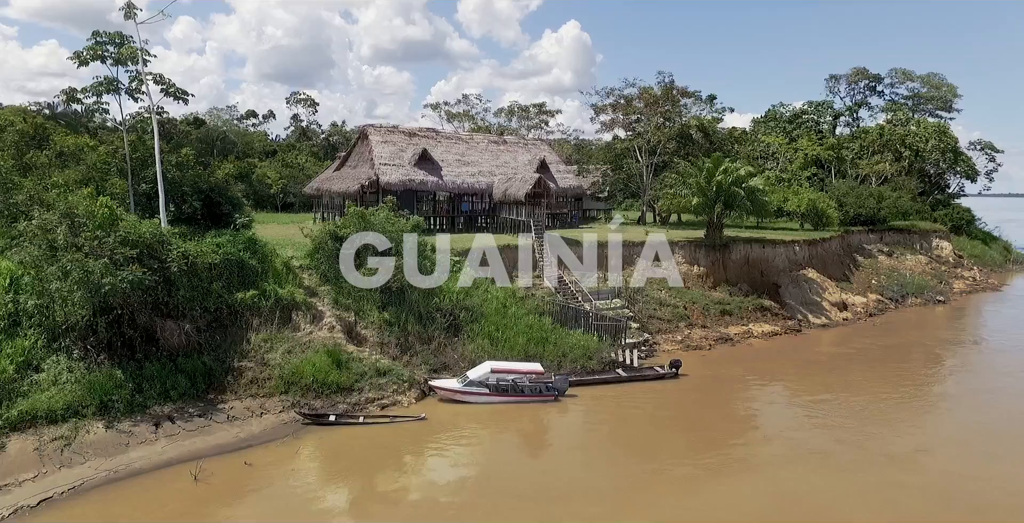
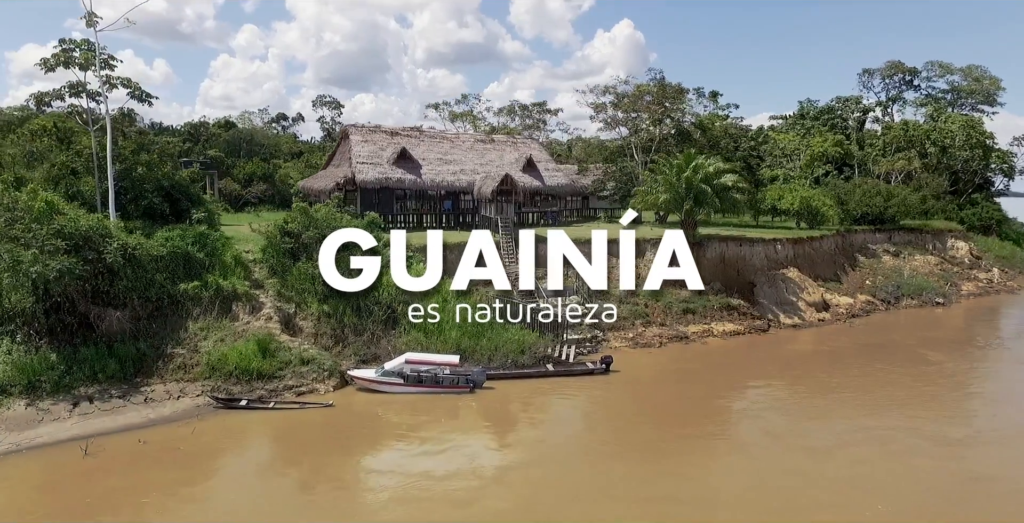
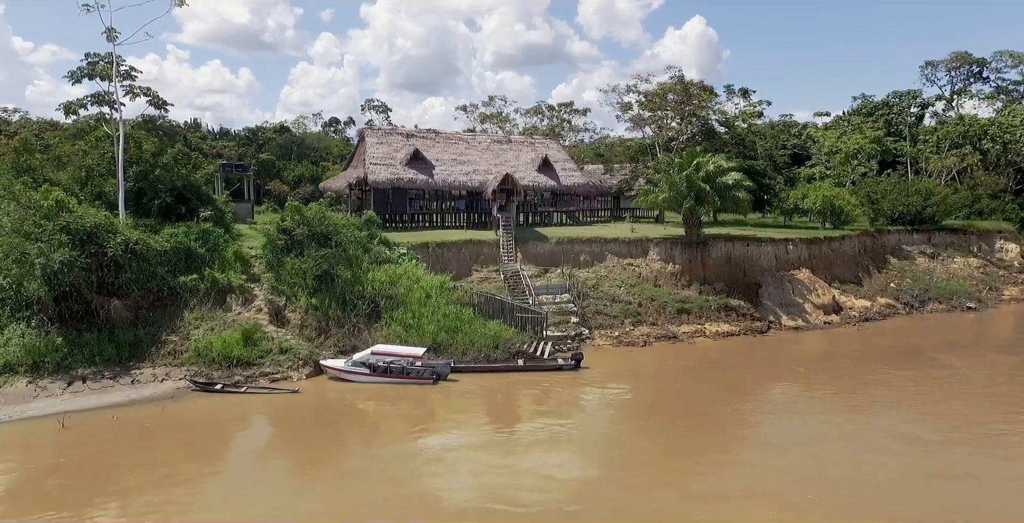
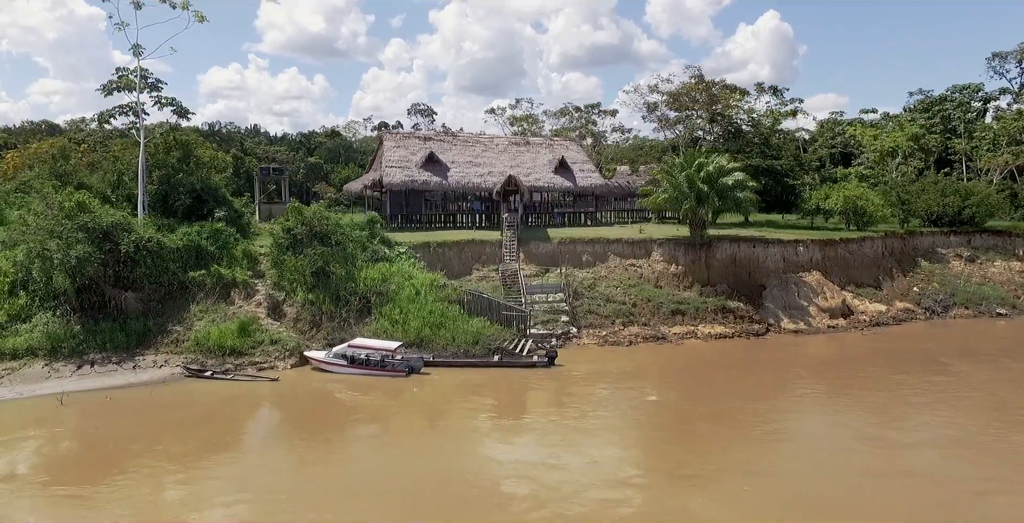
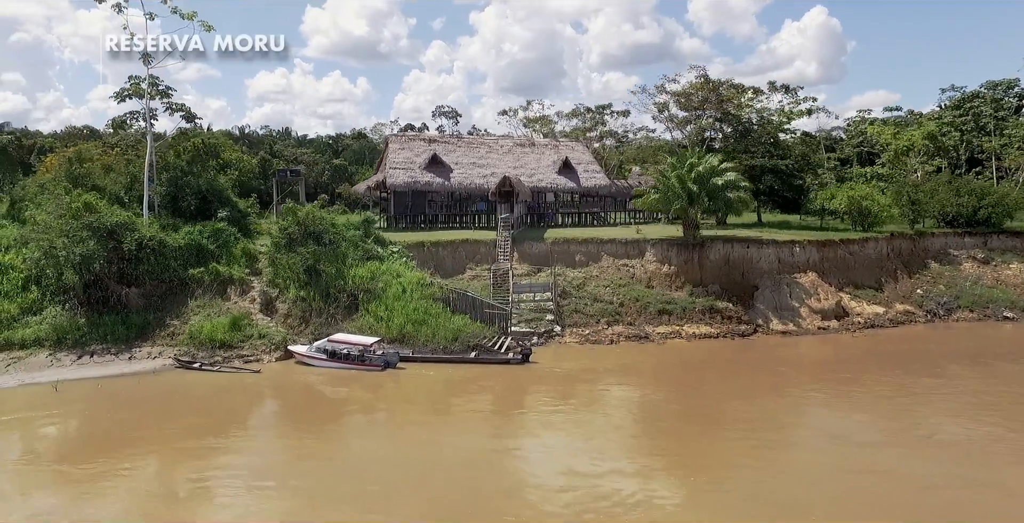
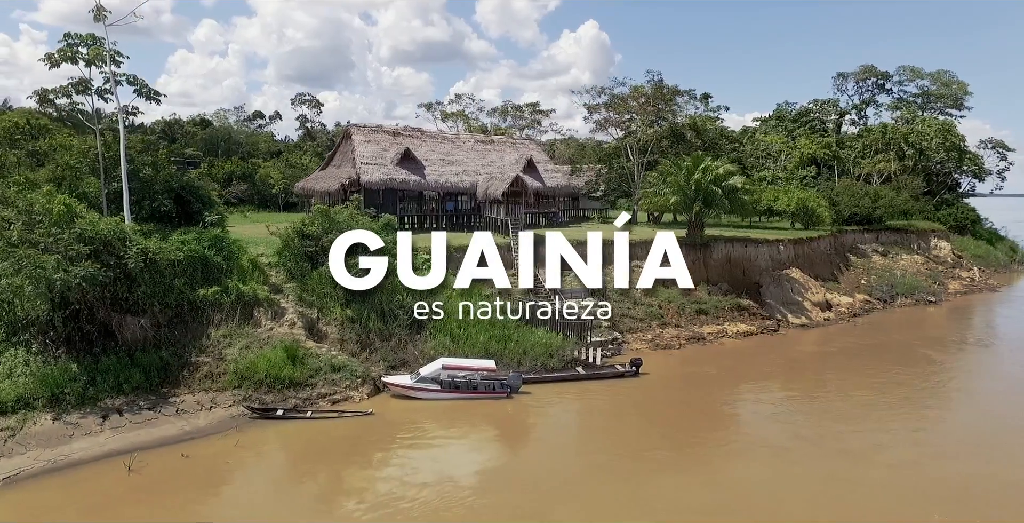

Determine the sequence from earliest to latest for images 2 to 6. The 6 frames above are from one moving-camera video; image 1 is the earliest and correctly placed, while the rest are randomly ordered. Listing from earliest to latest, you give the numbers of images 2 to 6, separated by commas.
6, 2, 3, 4, 5
